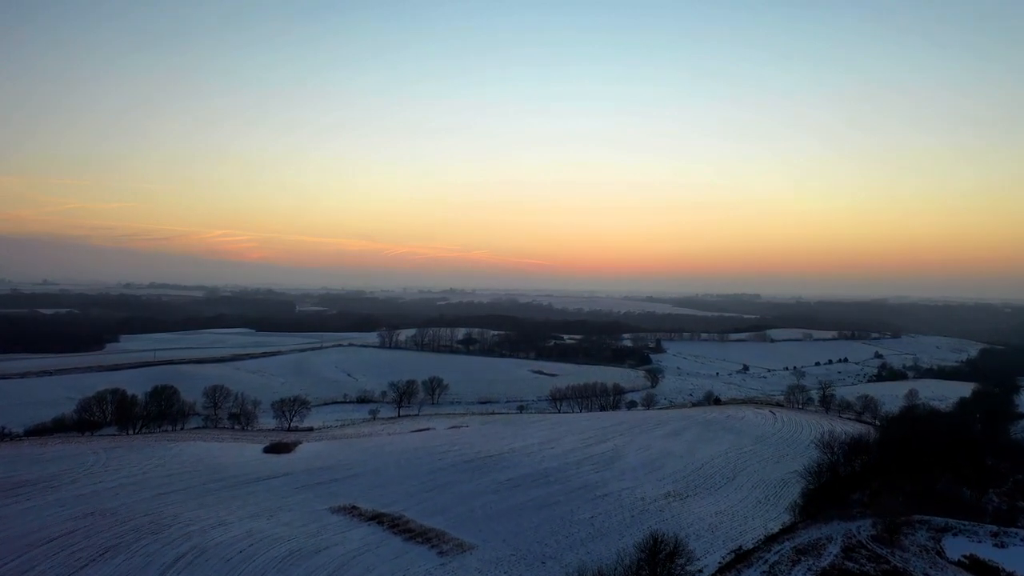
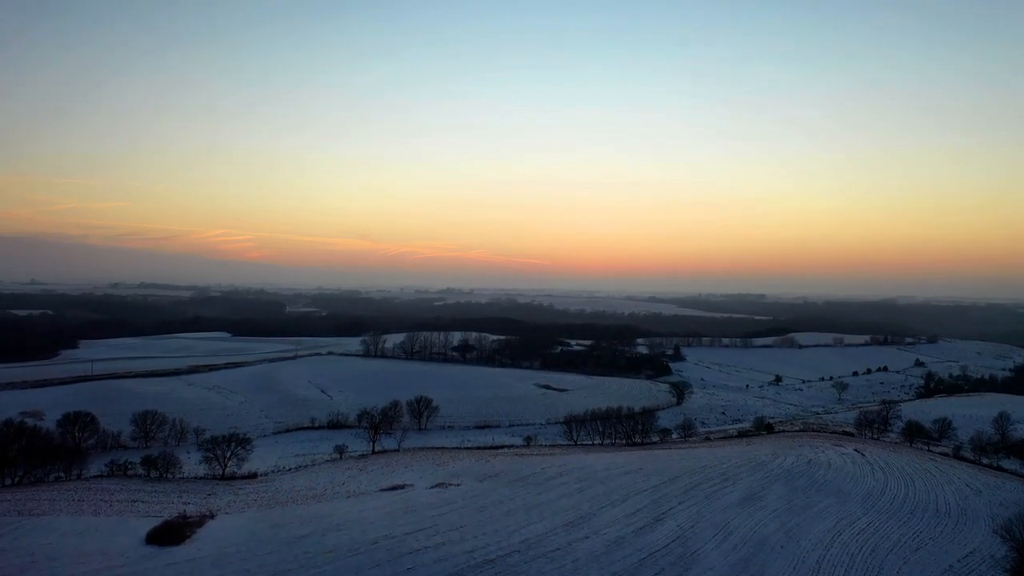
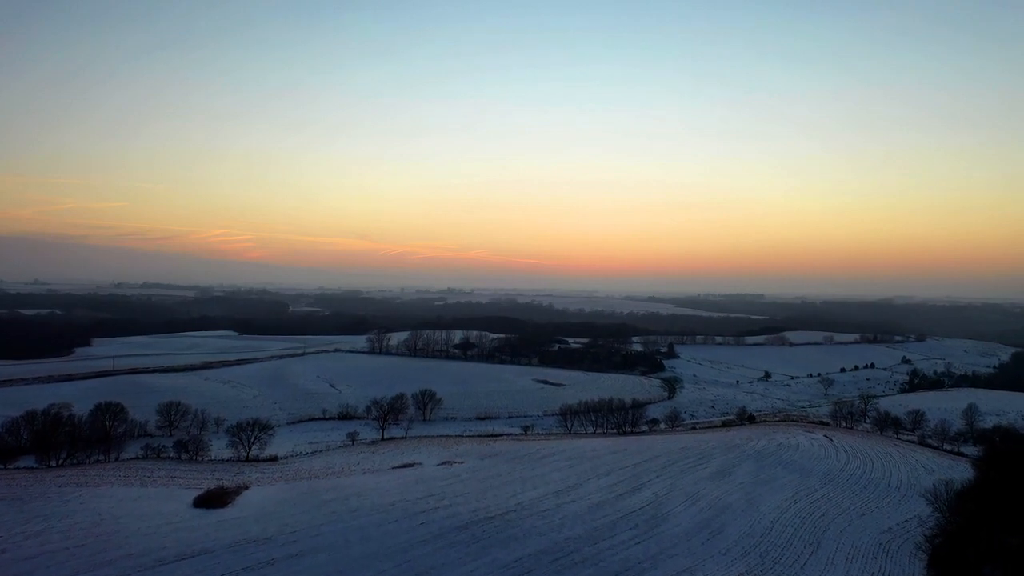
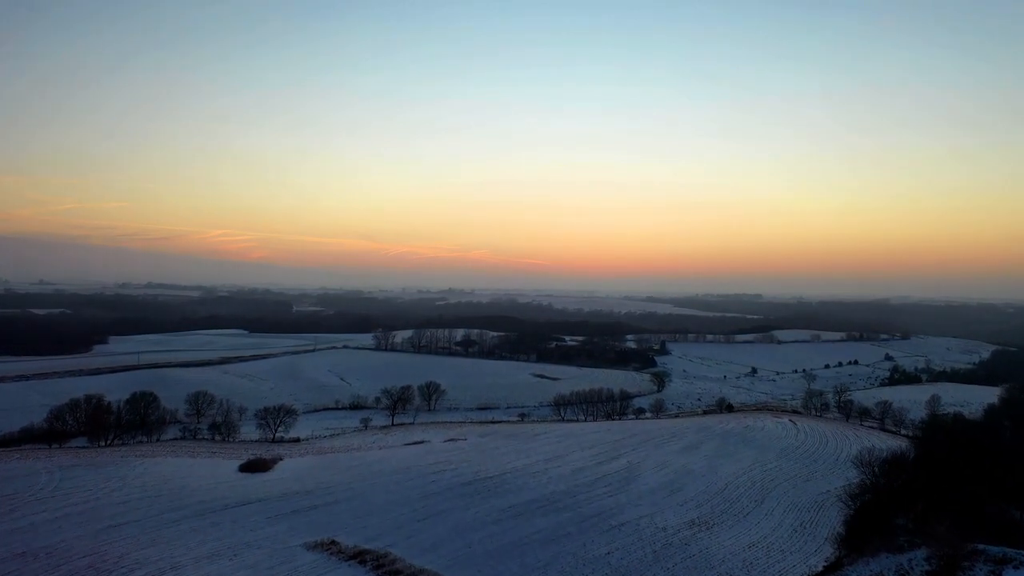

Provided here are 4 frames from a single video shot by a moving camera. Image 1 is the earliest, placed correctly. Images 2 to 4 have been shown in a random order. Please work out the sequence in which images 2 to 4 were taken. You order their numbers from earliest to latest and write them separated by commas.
4, 3, 2
